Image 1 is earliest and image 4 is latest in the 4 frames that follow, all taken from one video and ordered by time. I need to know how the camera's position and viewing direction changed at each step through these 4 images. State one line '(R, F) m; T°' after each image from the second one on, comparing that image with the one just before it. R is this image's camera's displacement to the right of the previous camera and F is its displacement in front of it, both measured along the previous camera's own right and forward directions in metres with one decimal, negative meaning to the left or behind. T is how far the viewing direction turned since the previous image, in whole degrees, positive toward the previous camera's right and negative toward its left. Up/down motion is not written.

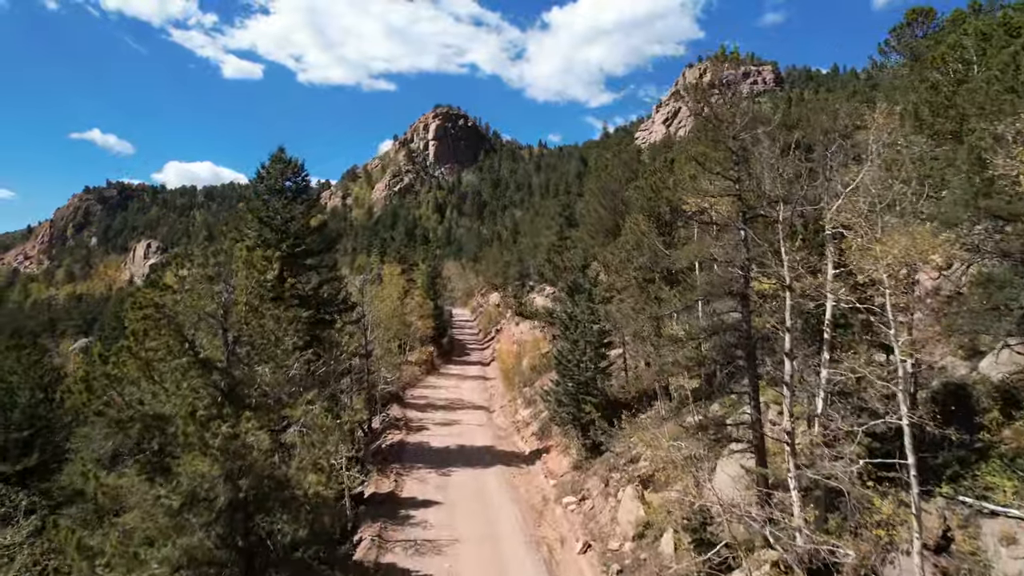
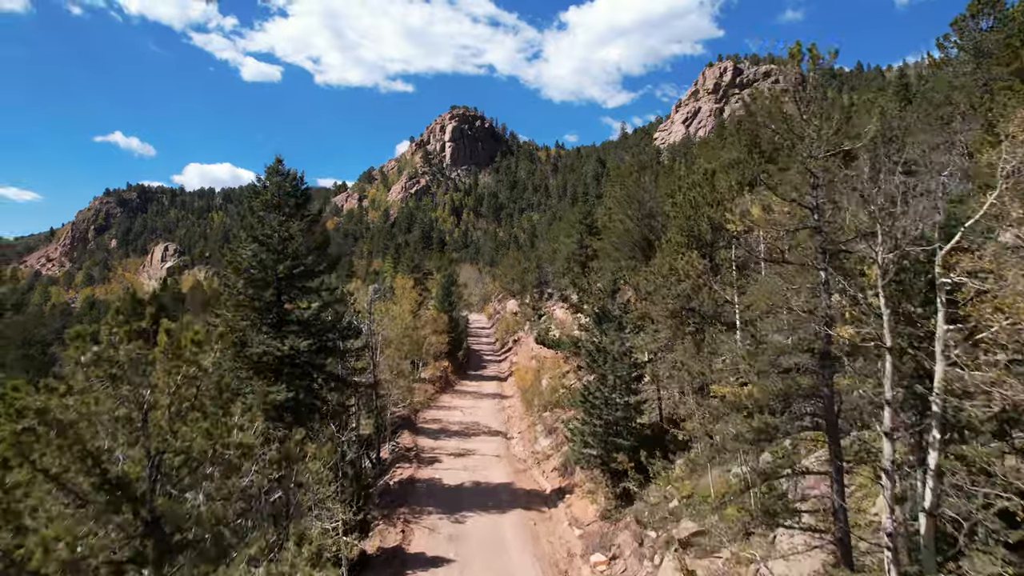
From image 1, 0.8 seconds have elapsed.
(-0.1, +2.3) m; -1°
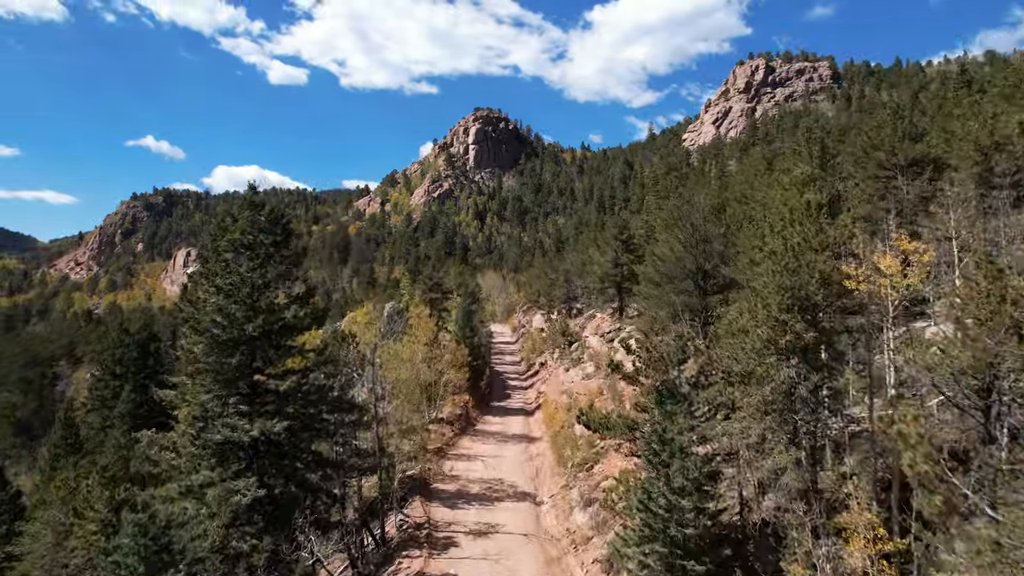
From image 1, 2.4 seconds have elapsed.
(-0.3, +4.8) m; -2°
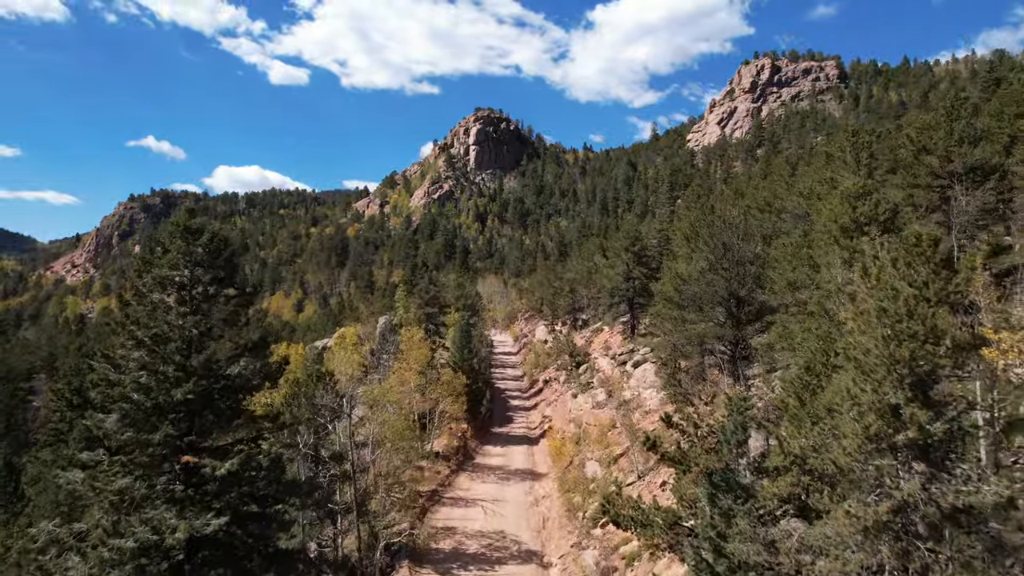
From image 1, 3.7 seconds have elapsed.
(-0.1, +3.7) m; 0°
